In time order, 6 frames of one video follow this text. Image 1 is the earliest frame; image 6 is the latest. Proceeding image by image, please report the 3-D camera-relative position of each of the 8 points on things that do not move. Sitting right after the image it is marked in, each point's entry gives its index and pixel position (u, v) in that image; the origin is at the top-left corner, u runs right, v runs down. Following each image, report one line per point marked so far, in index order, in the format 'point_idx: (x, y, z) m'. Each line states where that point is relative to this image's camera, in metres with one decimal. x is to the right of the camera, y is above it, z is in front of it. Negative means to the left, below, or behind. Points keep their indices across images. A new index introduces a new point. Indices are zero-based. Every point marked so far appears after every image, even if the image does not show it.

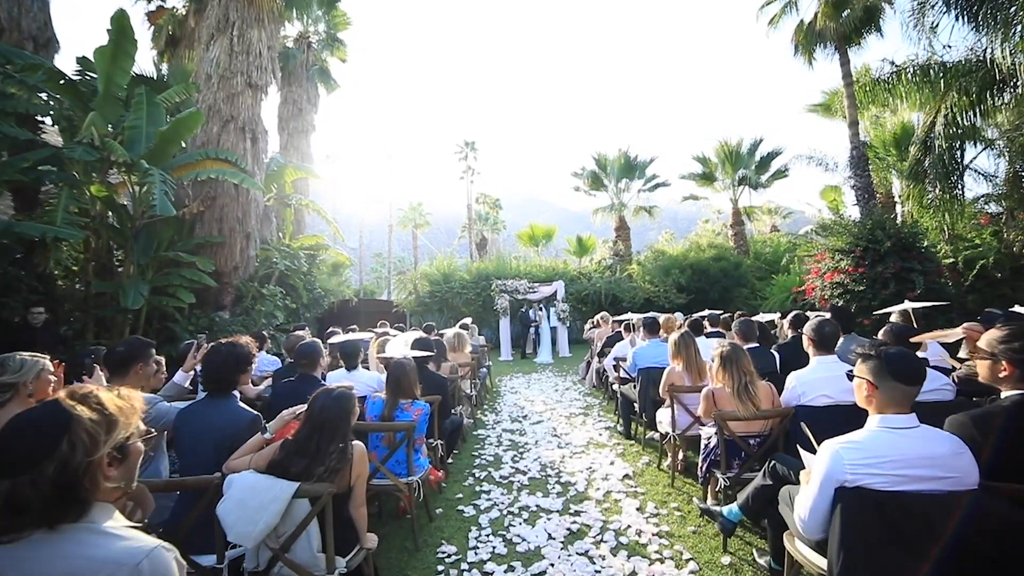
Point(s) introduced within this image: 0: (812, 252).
0: (+7.1, +0.8, +13.4) m
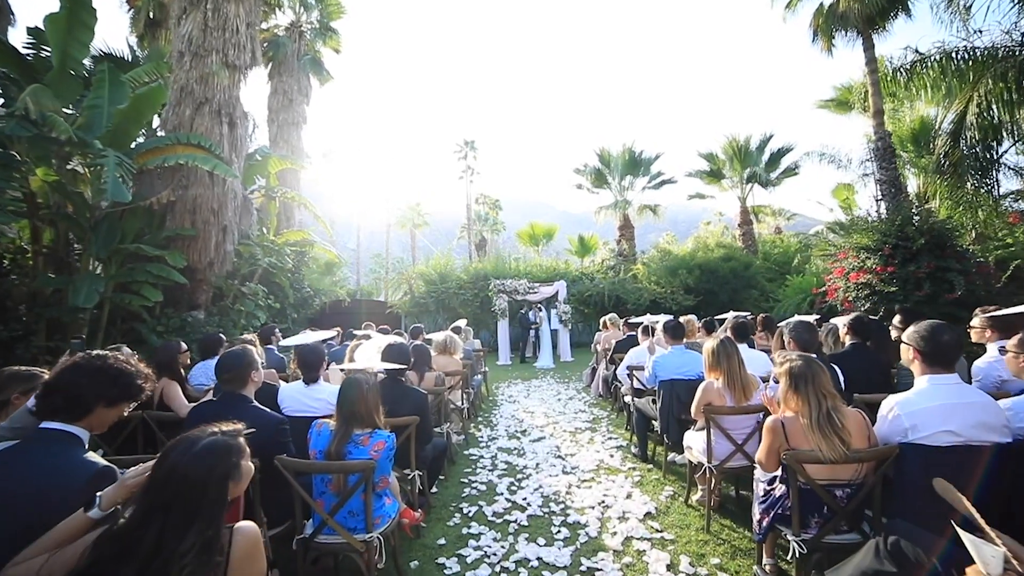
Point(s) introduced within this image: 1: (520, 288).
0: (+7.0, +0.8, +12.5) m
1: (+0.2, 0.0, +15.3) m
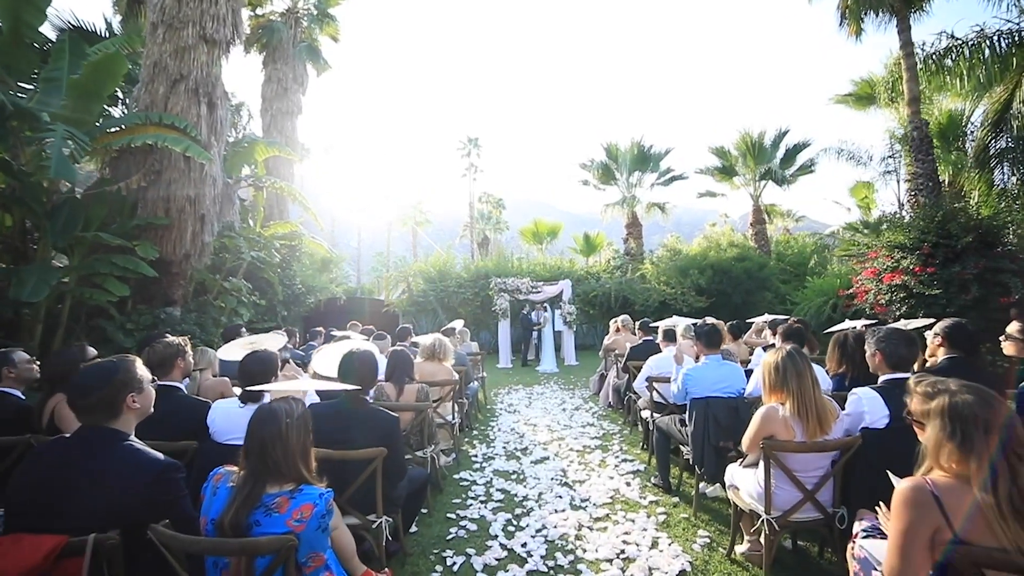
0: (+7.1, +0.7, +11.6) m
1: (+0.3, 0.0, +14.5) m
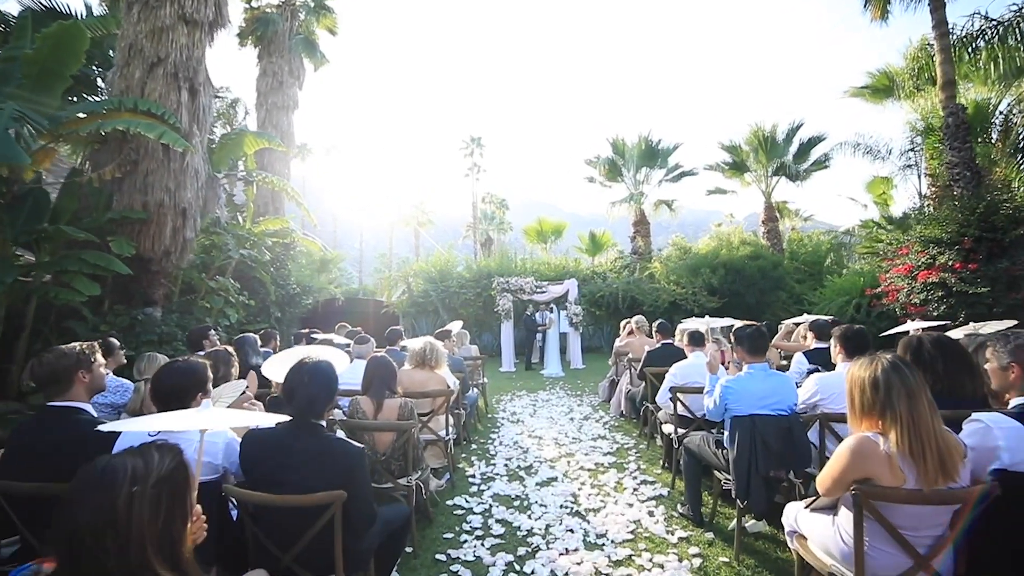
0: (+7.1, +0.8, +10.9) m
1: (+0.3, 0.0, +13.8) m
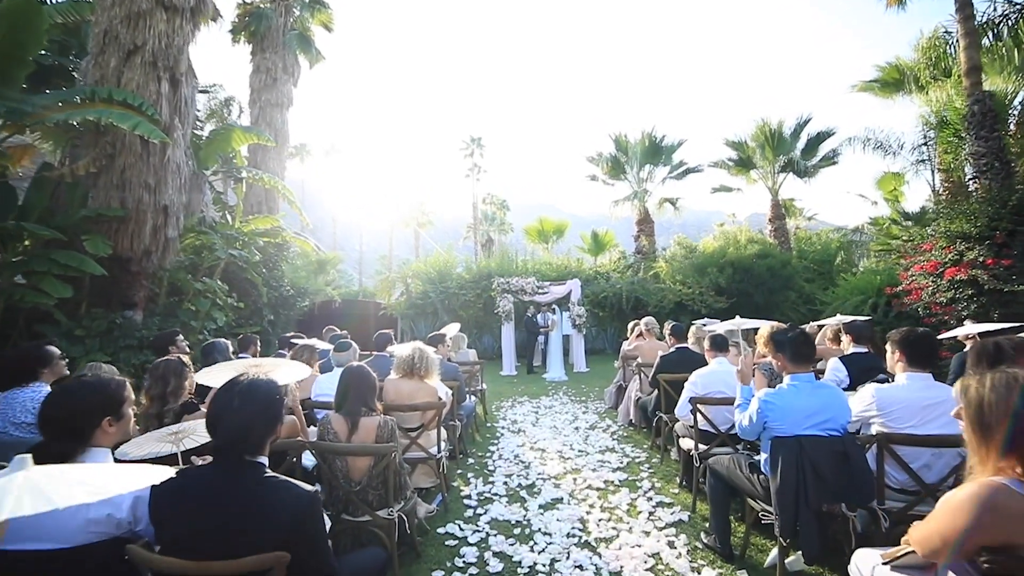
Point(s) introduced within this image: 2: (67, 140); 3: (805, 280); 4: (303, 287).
0: (+7.1, +0.8, +10.3) m
1: (+0.3, 0.0, +13.3) m
2: (-6.3, +2.1, +8.0) m
3: (+8.7, +0.2, +16.8) m
4: (-5.2, 0.0, +14.2) m
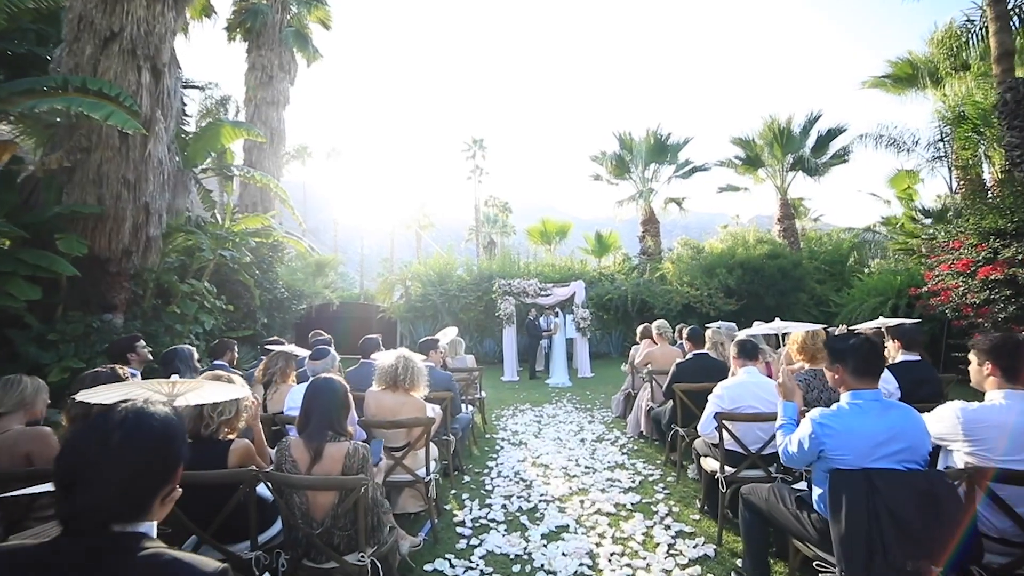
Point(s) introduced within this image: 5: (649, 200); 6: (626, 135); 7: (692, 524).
0: (+7.2, +0.8, +9.8) m
1: (+0.4, 0.0, +12.7) m
2: (-6.3, +2.1, +7.5) m
3: (+8.7, +0.2, +16.3) m
4: (-5.2, 0.0, +13.7) m
5: (+4.7, +3.0, +19.6) m
6: (+3.9, +5.3, +19.7) m
7: (+1.2, -1.6, +3.8) m
